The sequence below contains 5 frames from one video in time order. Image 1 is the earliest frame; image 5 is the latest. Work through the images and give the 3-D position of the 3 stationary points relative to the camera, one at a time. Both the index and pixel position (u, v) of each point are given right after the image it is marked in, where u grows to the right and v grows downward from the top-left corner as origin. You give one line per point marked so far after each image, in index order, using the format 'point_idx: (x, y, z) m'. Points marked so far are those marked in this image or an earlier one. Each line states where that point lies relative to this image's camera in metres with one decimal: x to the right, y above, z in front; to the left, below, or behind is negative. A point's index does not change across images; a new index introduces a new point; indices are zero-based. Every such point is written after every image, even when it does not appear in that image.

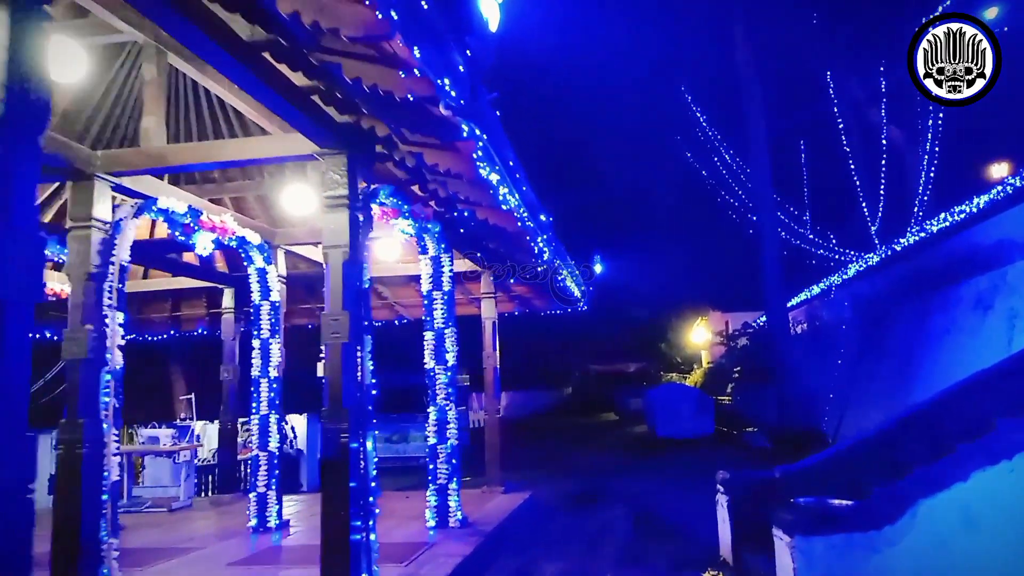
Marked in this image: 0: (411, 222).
0: (-1.0, +0.6, +6.9) m
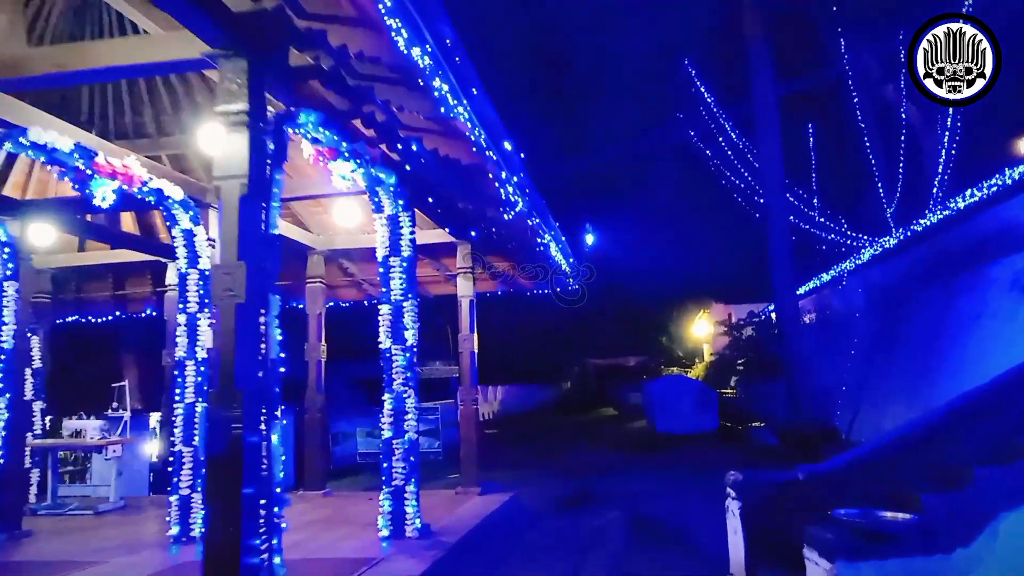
0: (-1.2, +0.9, +5.7) m
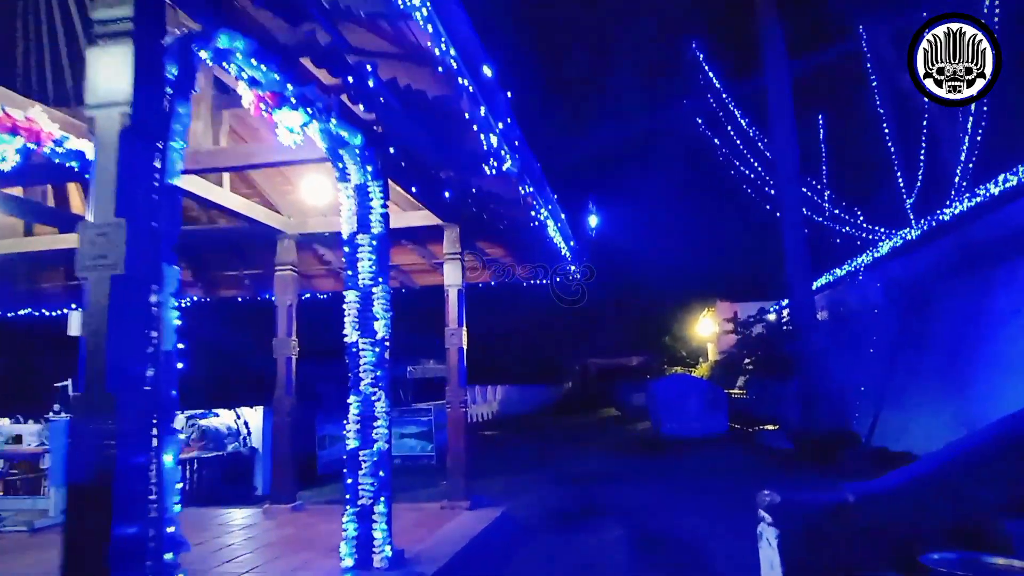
0: (-1.3, +1.1, +4.6) m
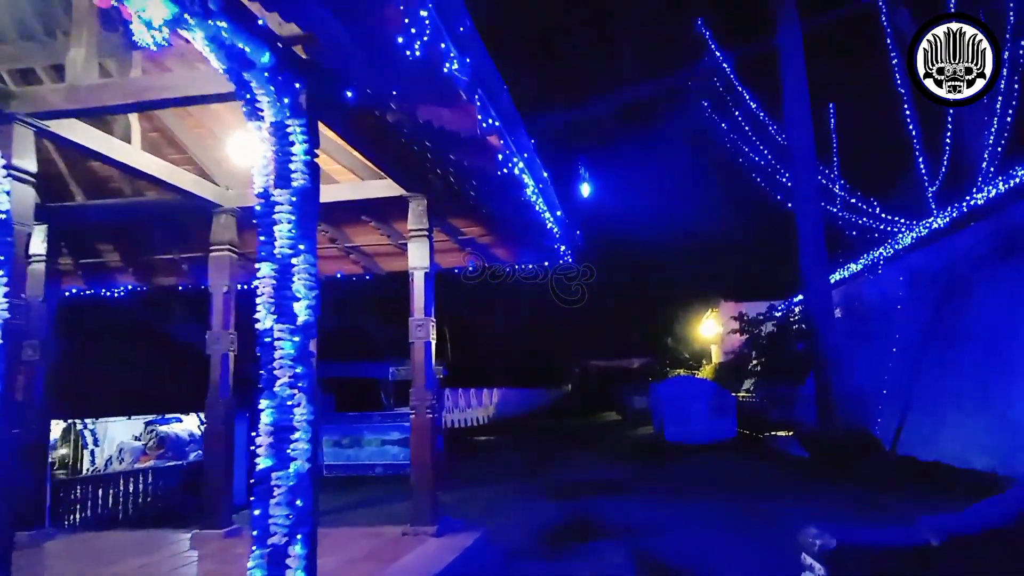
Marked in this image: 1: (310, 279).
0: (-1.5, +1.2, +3.4) m
1: (-1.2, +0.1, +4.3) m
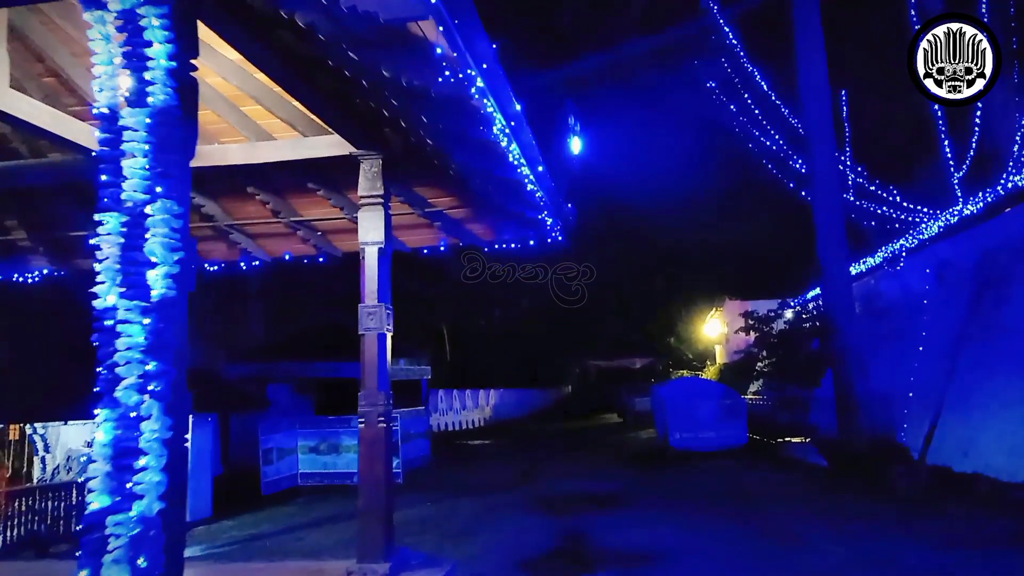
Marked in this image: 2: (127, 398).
0: (-1.7, +1.4, +2.1) m
1: (-1.4, +0.2, +3.0) m
2: (-1.5, -0.4, +2.9) m
